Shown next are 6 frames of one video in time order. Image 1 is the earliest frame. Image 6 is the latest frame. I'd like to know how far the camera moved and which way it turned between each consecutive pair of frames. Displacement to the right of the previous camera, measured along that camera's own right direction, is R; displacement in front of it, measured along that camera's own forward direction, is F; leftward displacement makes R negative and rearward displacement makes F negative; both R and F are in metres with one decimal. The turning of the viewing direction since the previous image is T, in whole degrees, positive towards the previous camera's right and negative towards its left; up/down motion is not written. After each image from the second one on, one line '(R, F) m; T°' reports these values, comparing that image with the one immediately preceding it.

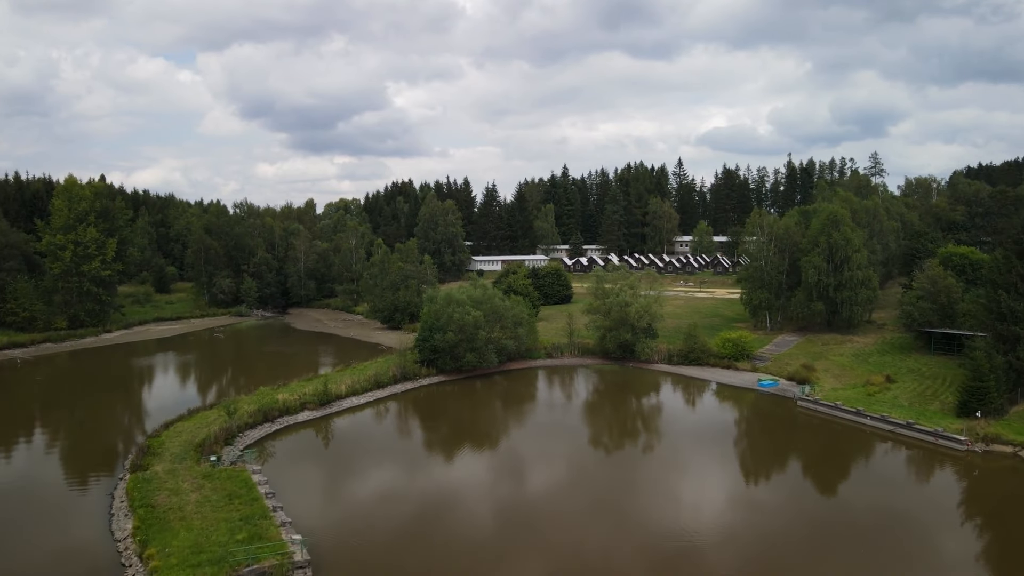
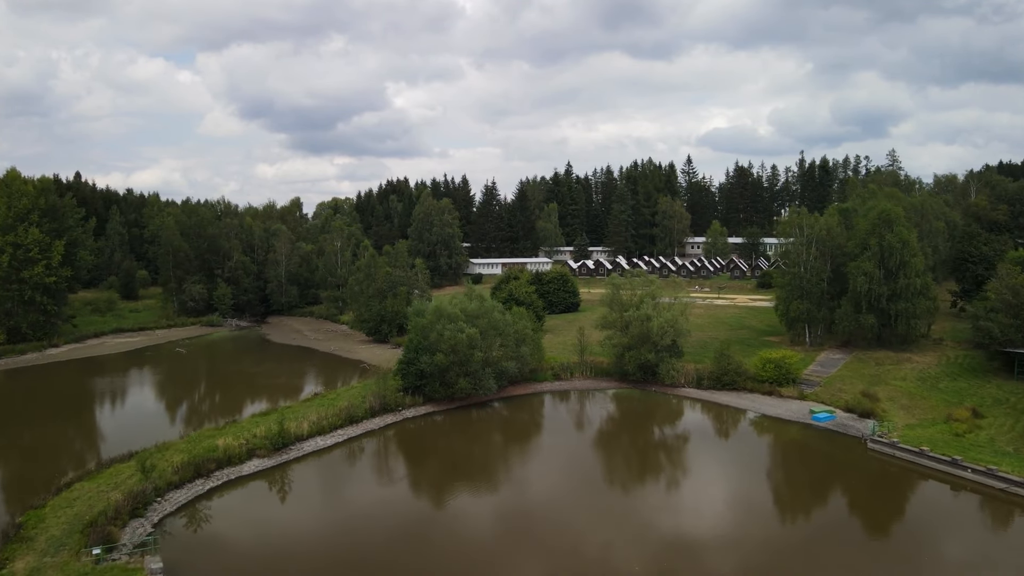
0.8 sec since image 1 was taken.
(-0.1, +6.5) m; 0°
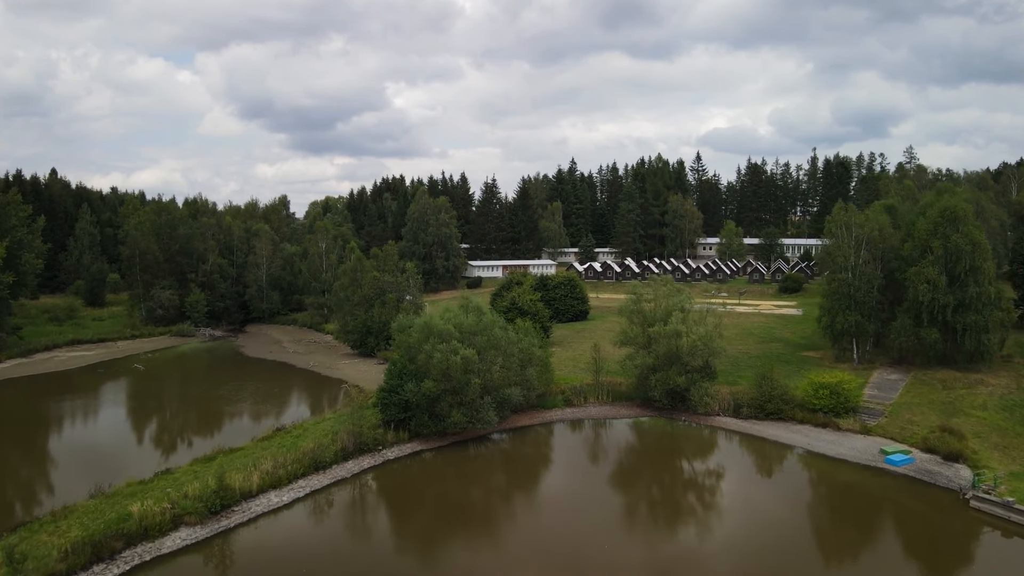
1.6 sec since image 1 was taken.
(-0.2, +5.8) m; 0°
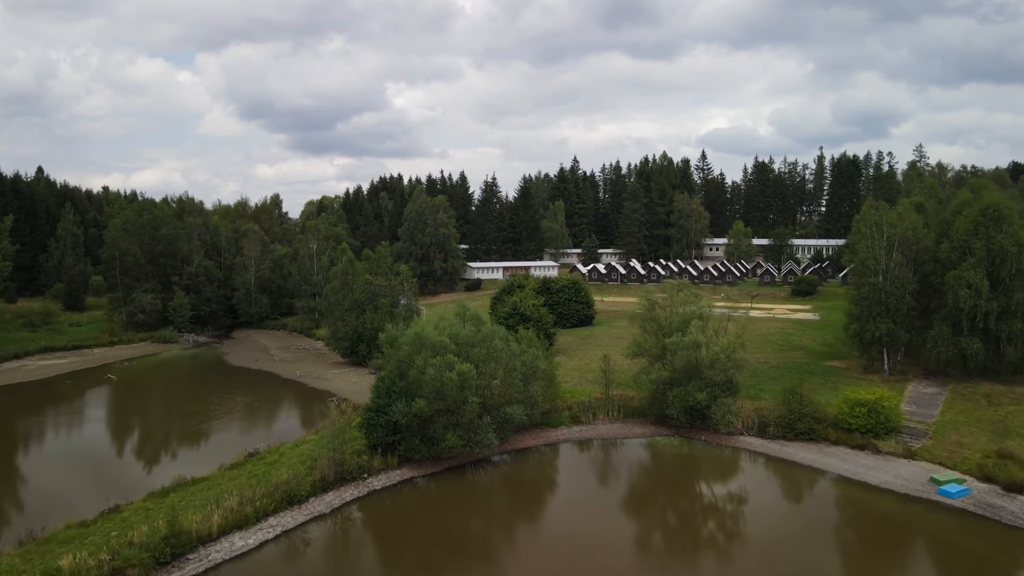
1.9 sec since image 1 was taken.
(-0.1, +3.0) m; 0°
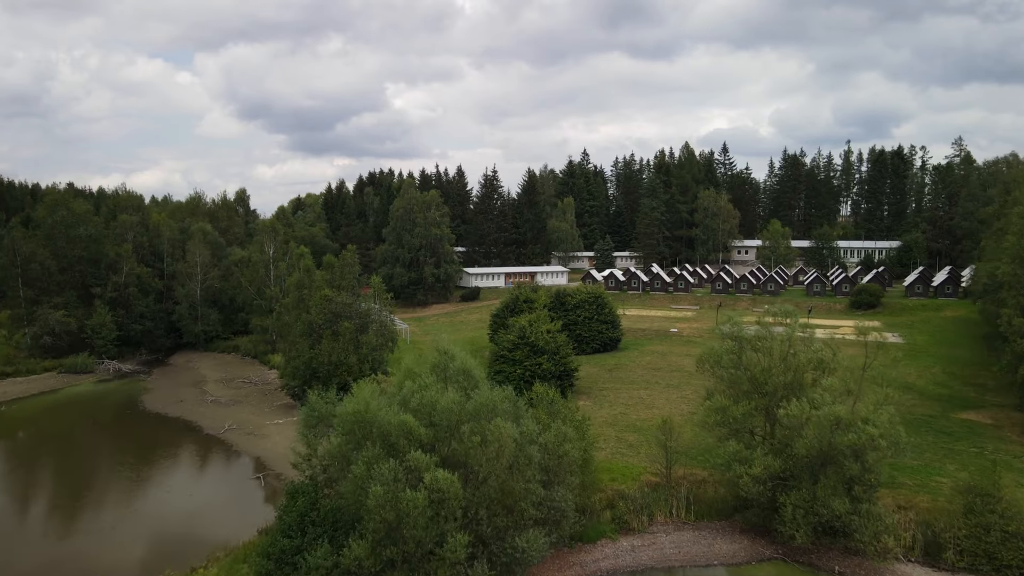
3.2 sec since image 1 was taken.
(-0.3, +11.0) m; 0°
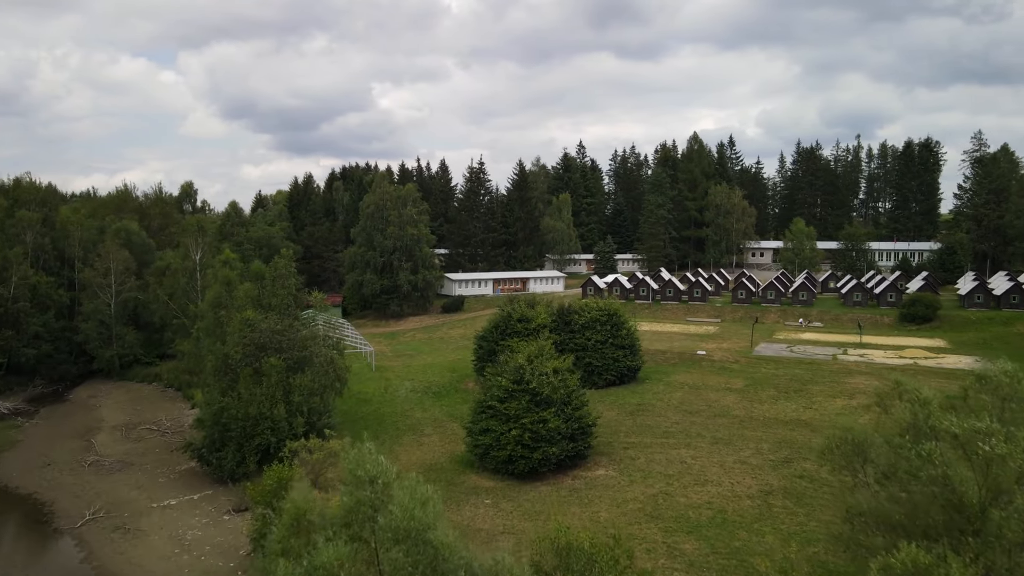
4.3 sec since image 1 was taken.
(-0.1, +9.2) m; +1°
